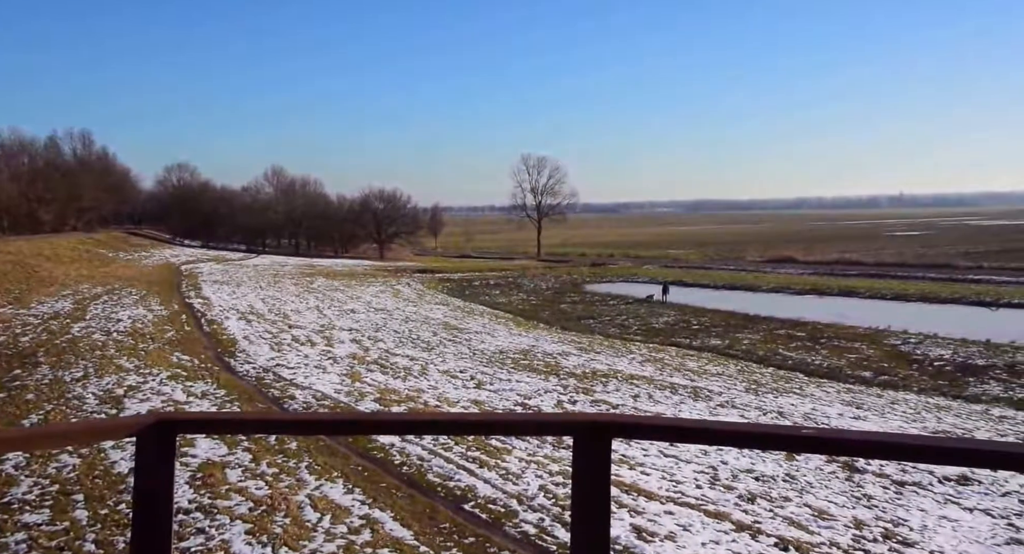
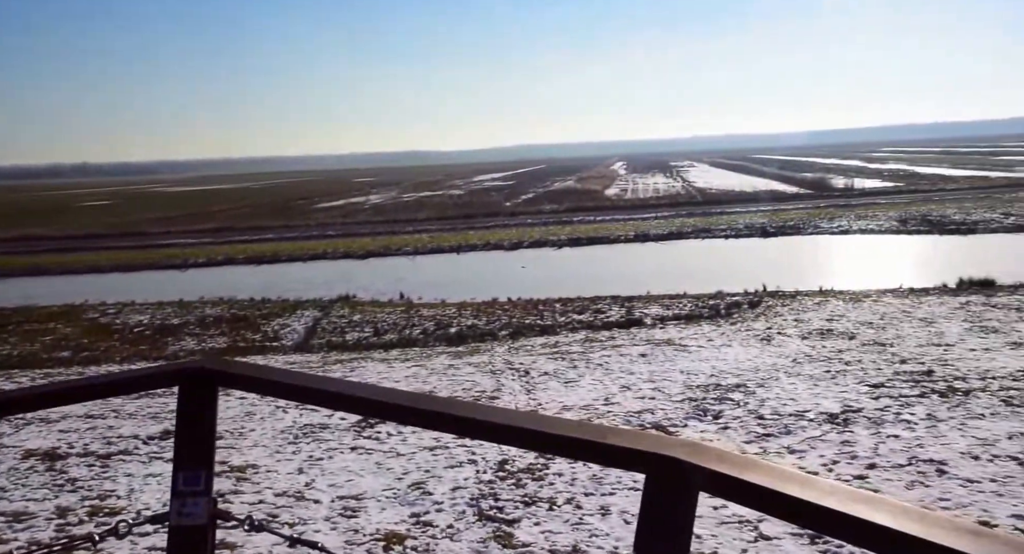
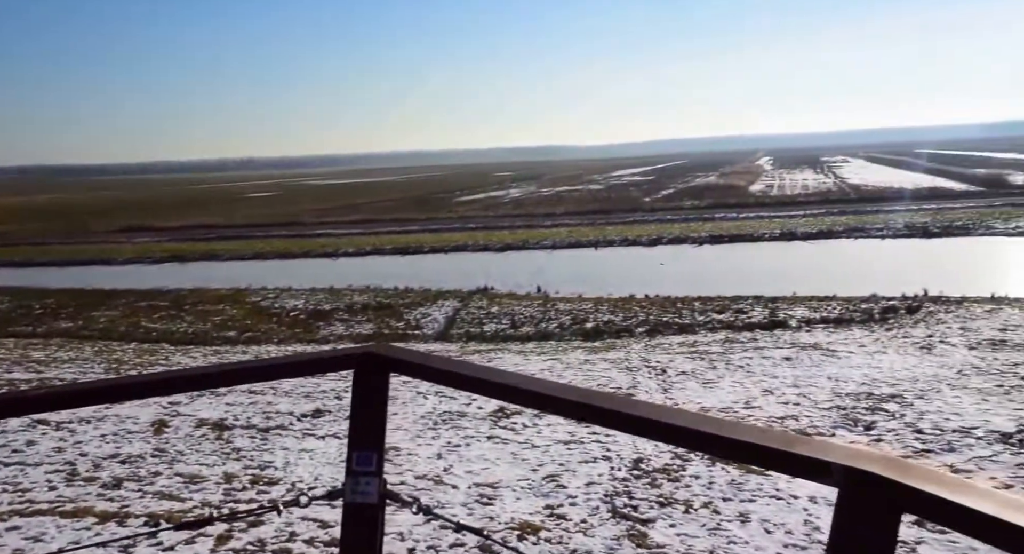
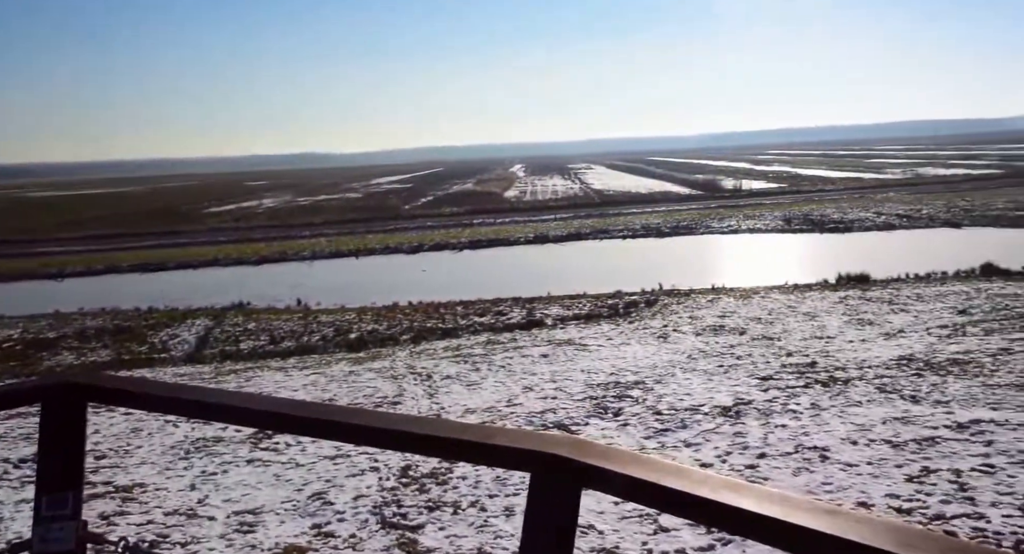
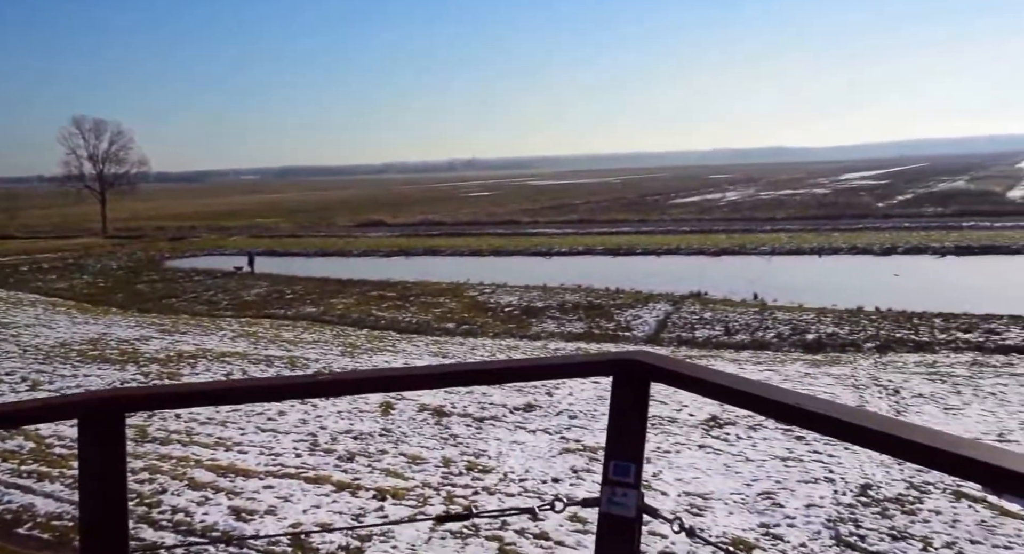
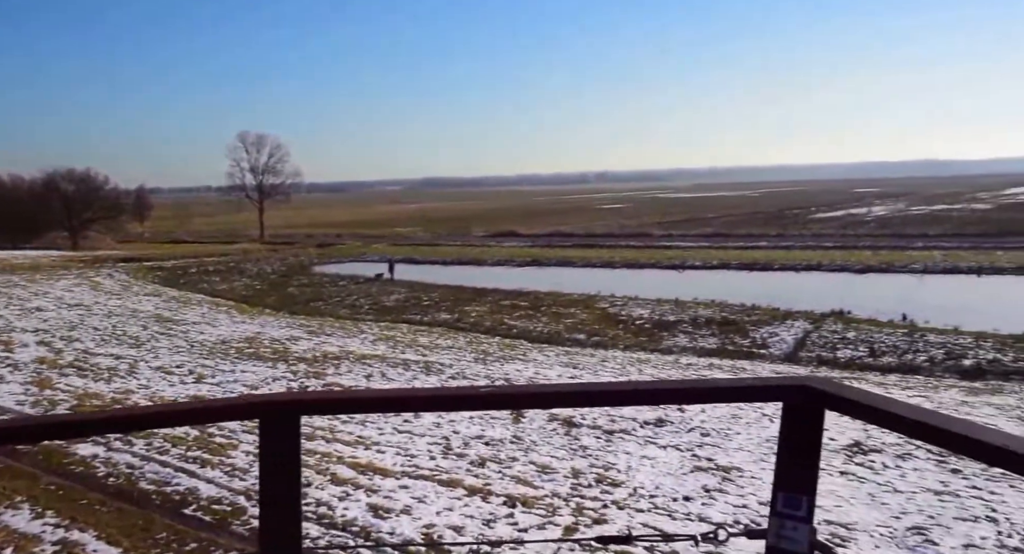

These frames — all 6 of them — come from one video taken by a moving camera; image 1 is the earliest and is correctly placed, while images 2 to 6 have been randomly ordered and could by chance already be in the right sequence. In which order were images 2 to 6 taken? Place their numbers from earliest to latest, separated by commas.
6, 5, 3, 2, 4
